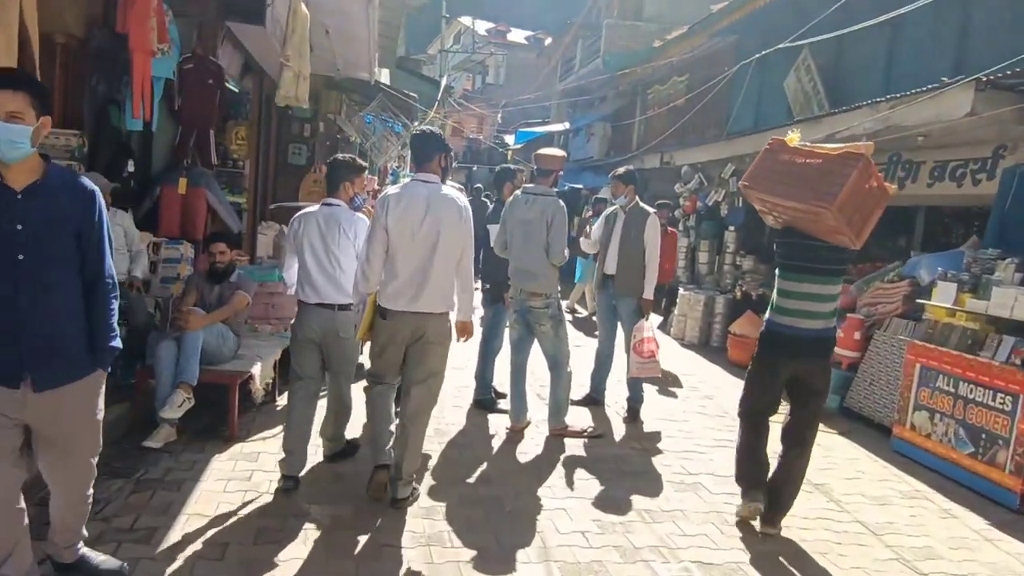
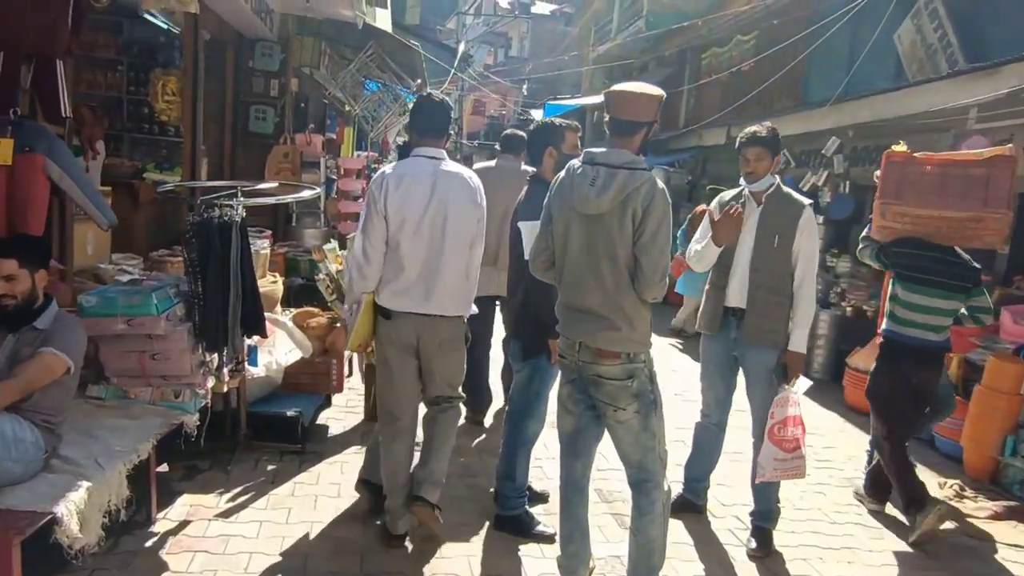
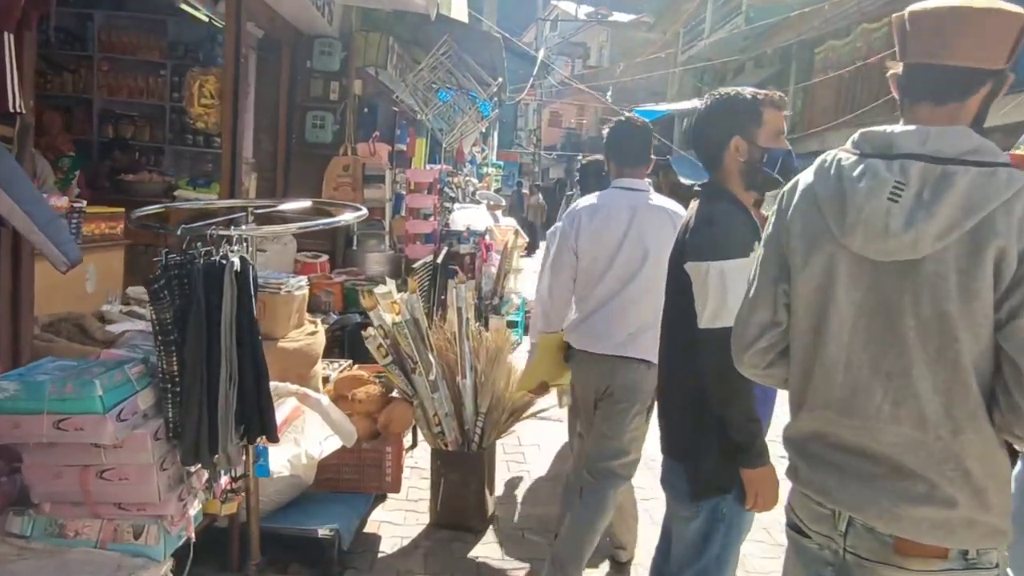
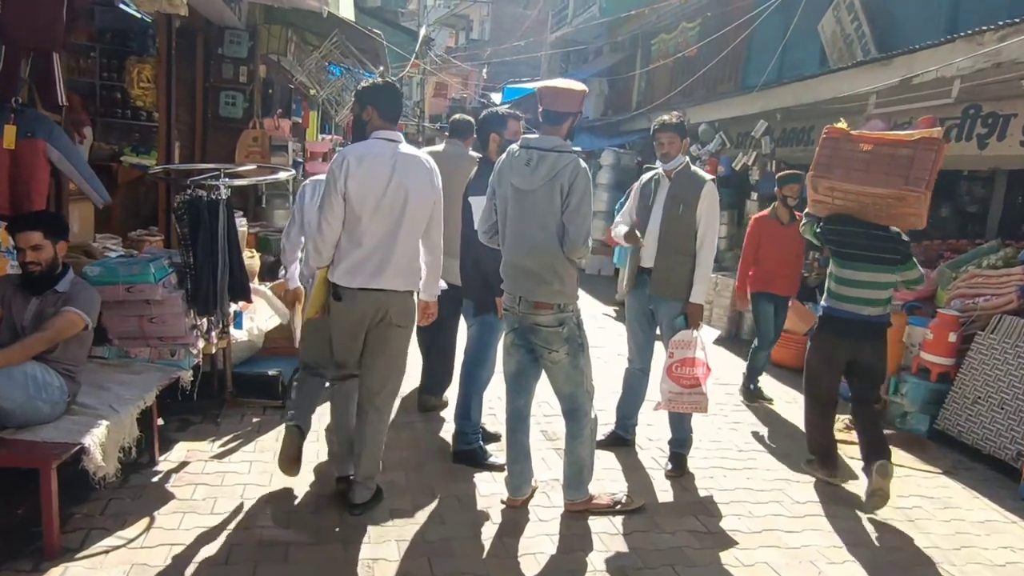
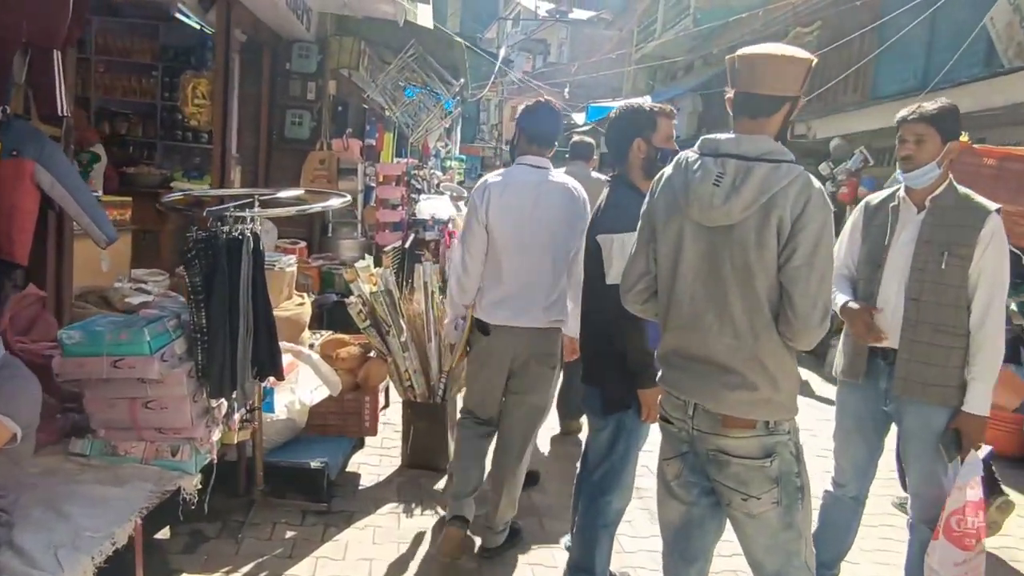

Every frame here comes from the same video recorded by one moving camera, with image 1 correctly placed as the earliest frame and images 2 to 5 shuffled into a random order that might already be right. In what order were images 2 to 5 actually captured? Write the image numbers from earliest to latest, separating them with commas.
4, 2, 5, 3
